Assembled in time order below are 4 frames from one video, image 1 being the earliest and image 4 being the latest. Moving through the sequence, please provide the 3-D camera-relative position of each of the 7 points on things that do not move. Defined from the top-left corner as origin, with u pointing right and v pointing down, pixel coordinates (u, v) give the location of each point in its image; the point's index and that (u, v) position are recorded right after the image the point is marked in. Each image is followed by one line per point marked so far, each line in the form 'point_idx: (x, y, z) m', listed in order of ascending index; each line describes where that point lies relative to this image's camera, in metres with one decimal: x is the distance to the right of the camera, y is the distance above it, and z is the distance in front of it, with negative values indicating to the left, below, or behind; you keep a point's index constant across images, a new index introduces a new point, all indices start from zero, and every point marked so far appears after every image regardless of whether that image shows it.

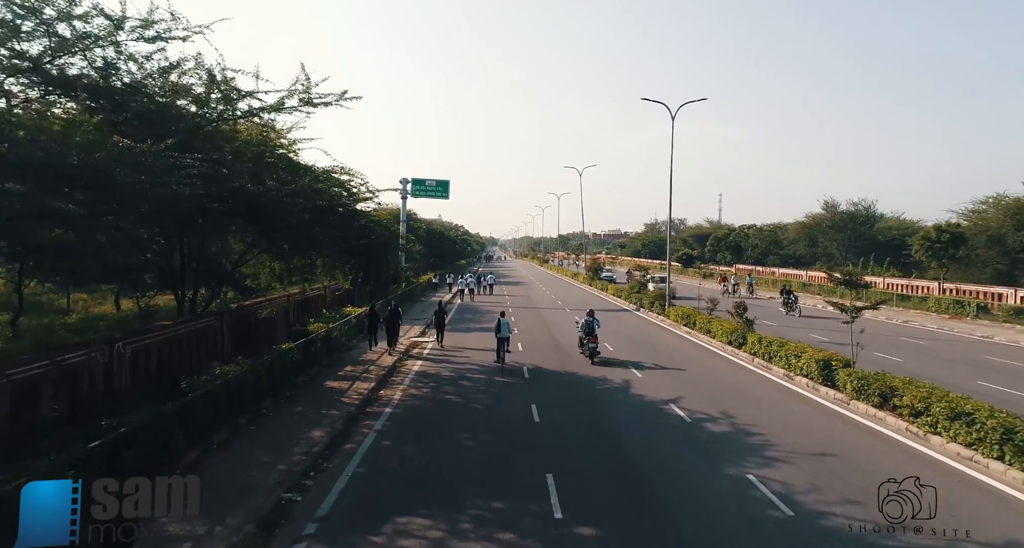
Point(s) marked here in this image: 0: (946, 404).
0: (+7.0, -2.1, +10.4) m
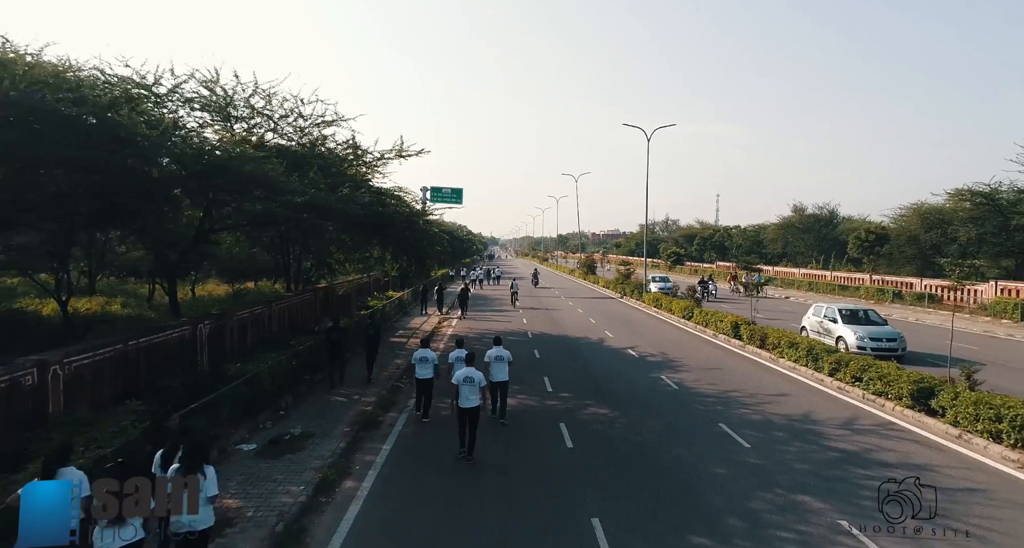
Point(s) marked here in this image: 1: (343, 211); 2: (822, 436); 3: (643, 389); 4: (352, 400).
0: (+7.3, -1.7, +17.0) m
1: (-4.0, +1.6, +16.1) m
2: (+5.1, -2.7, +10.6) m
3: (+2.9, -2.6, +14.6) m
4: (-3.2, -2.5, +13.0) m
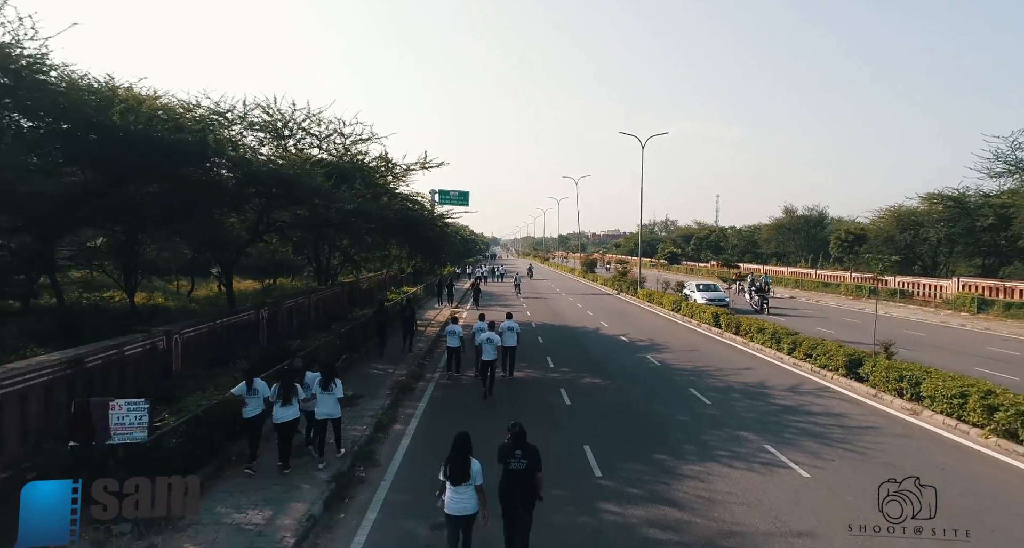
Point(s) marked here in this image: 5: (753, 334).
0: (+7.5, -1.6, +19.7) m
1: (-3.8, +1.7, +18.8) m
2: (+5.3, -2.5, +13.3) m
3: (+3.2, -2.5, +17.3) m
4: (-3.0, -2.4, +15.7) m
5: (+7.3, -1.8, +19.4) m
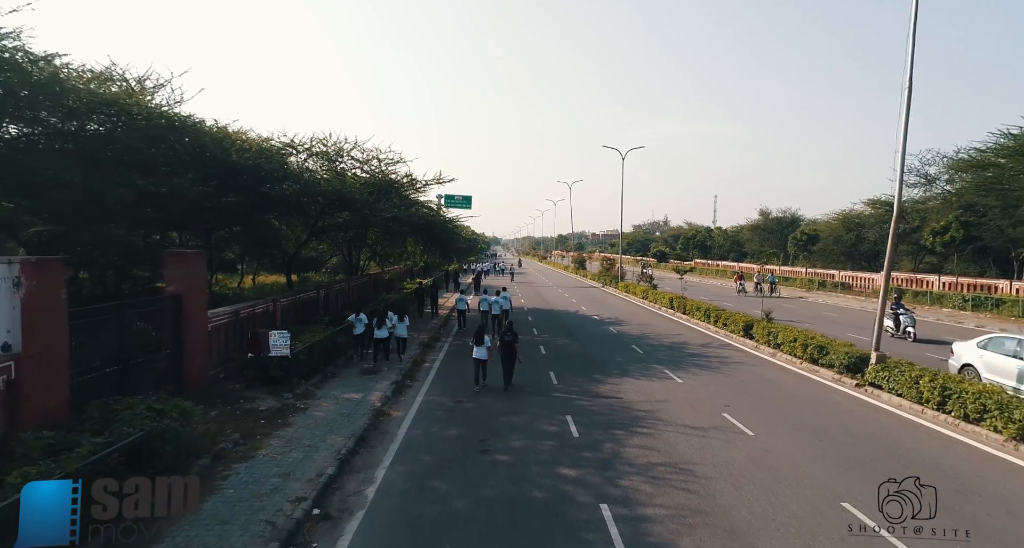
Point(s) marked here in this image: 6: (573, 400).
0: (+7.3, -1.2, +25.4) m
1: (-4.0, +2.1, +24.5) m
2: (+5.1, -2.2, +19.0) m
3: (+2.9, -2.1, +22.9) m
4: (-3.2, -2.0, +21.4) m
5: (+7.1, -1.5, +25.0) m
6: (+1.2, -2.5, +12.8) m
